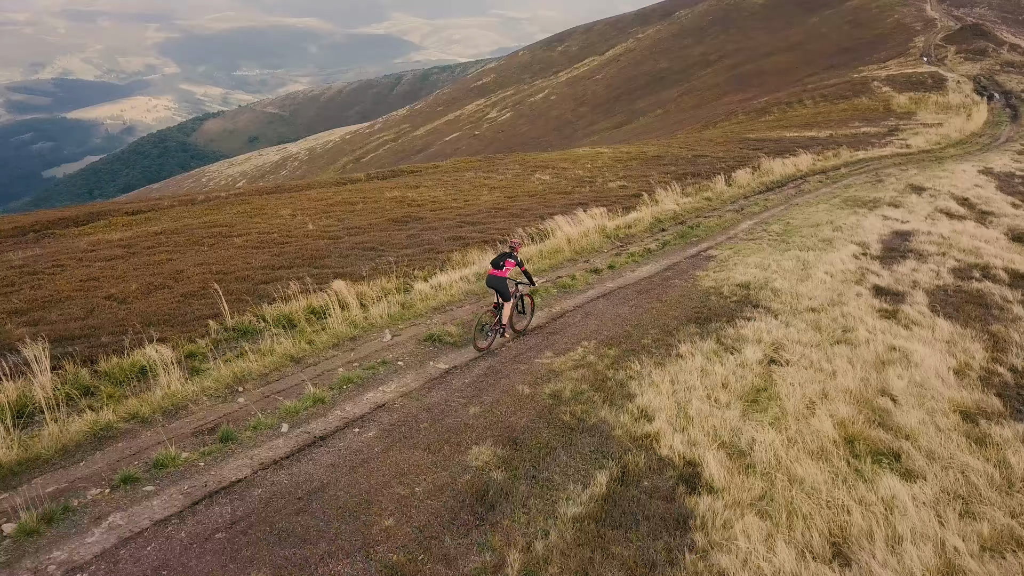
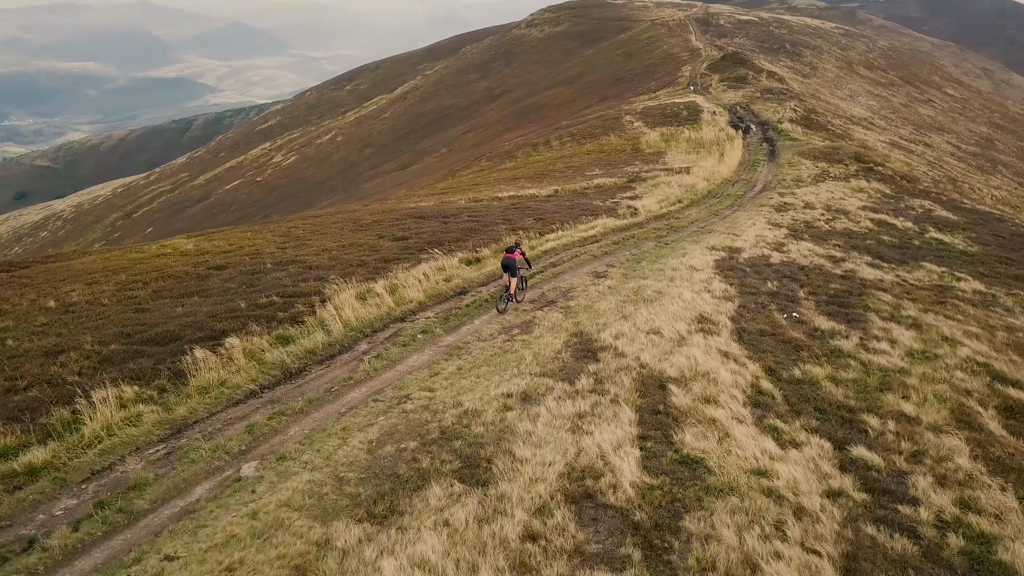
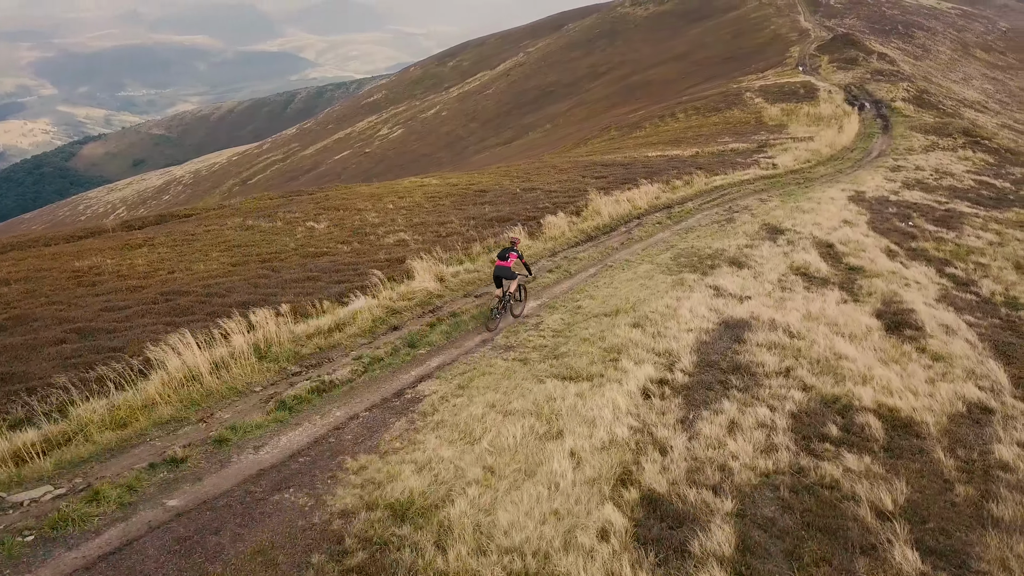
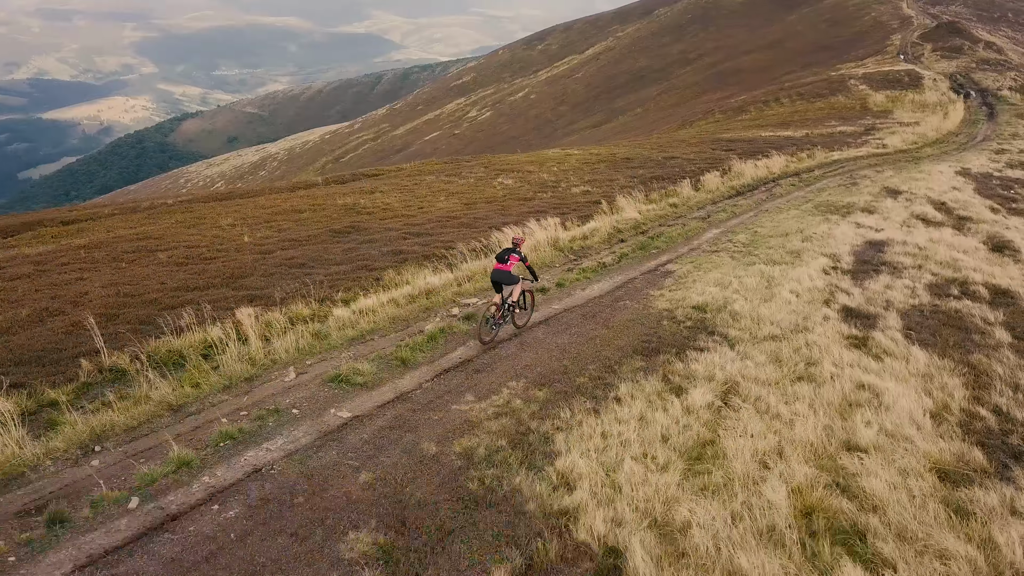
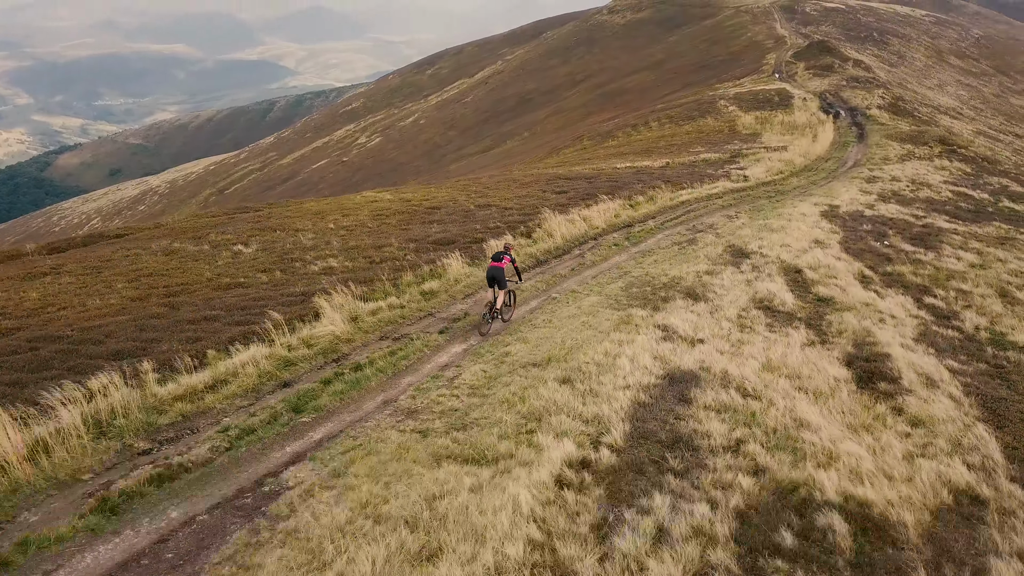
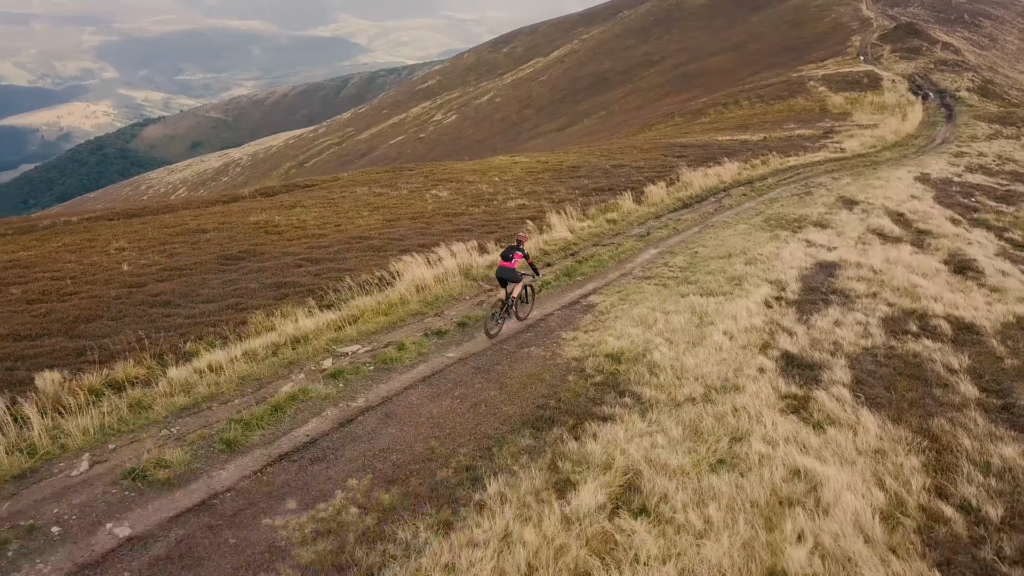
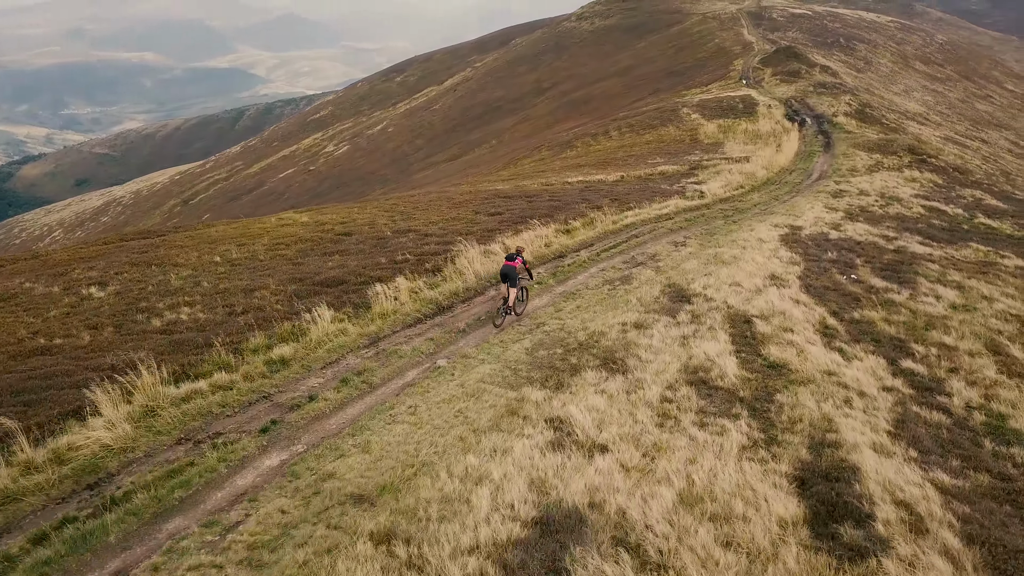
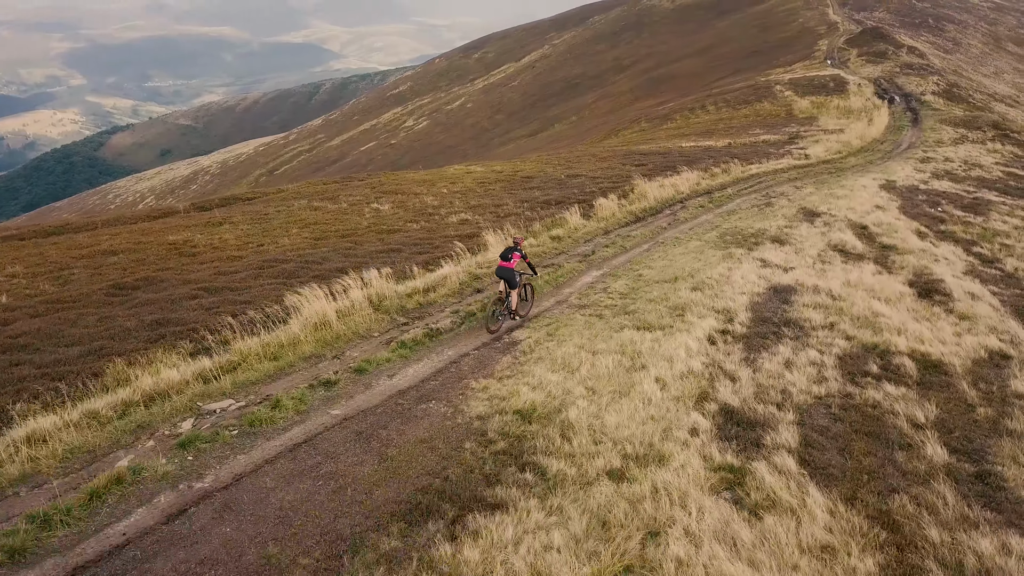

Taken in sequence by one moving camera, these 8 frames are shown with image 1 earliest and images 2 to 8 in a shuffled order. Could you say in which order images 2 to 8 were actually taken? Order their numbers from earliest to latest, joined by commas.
4, 6, 8, 3, 5, 7, 2
